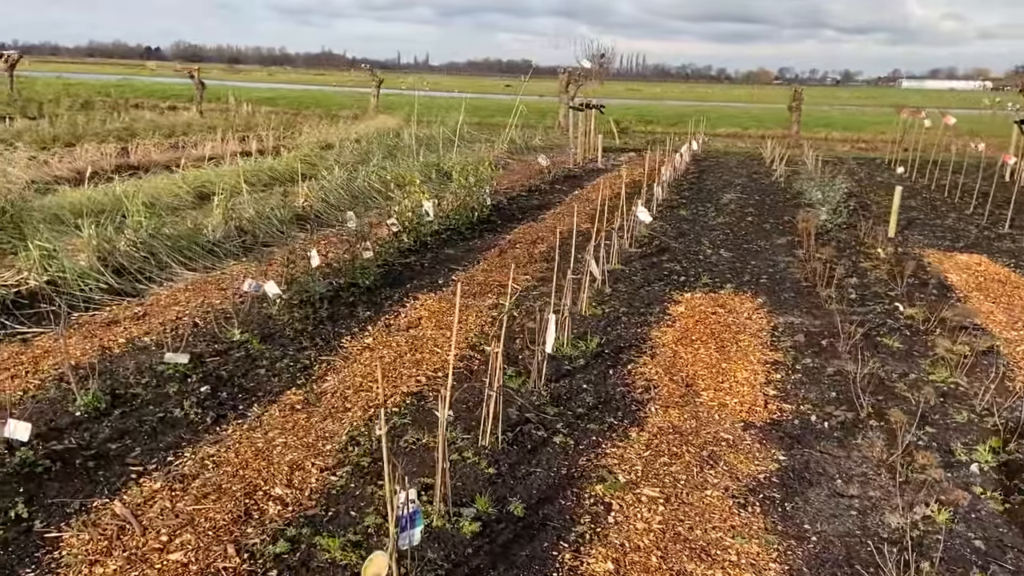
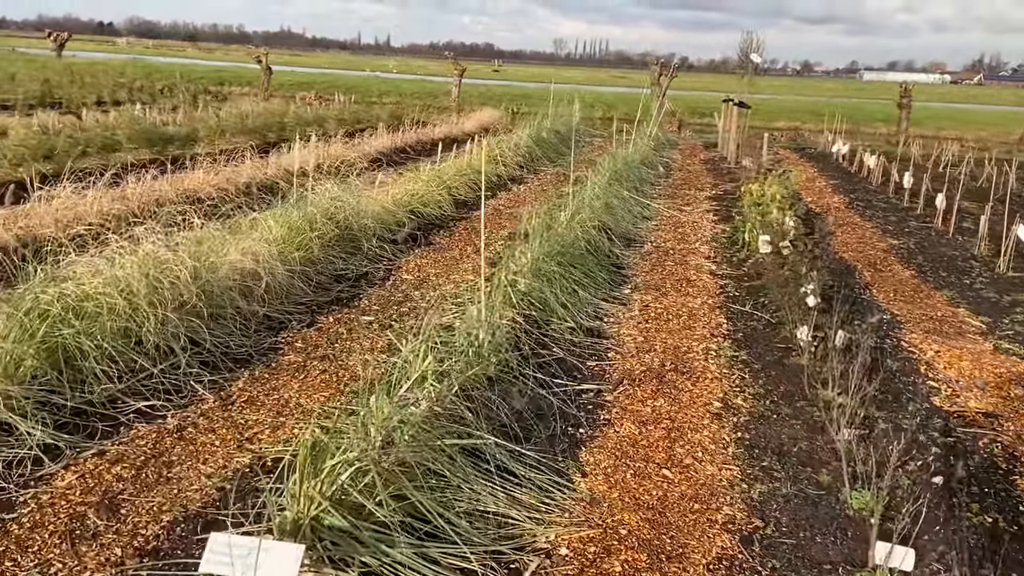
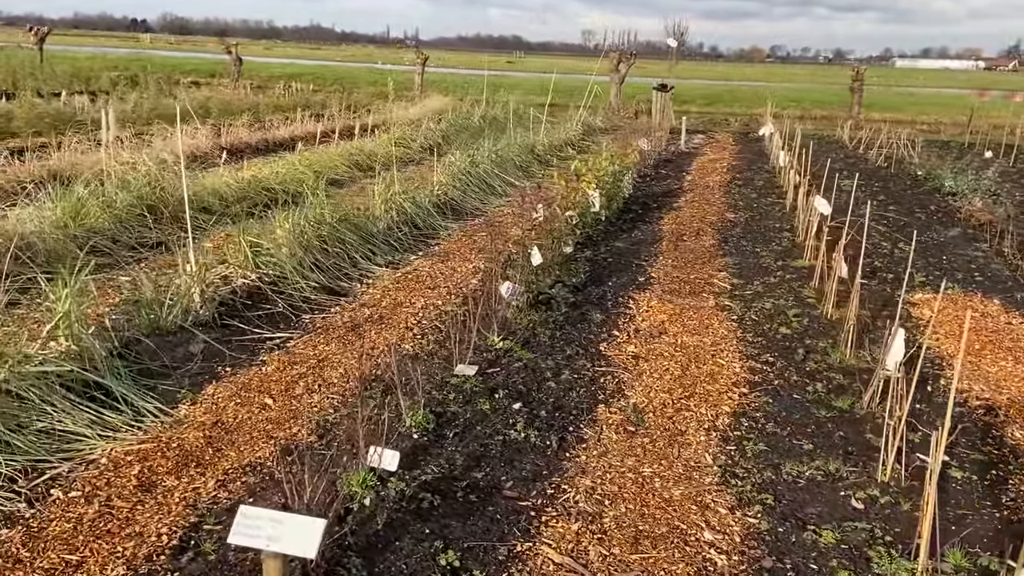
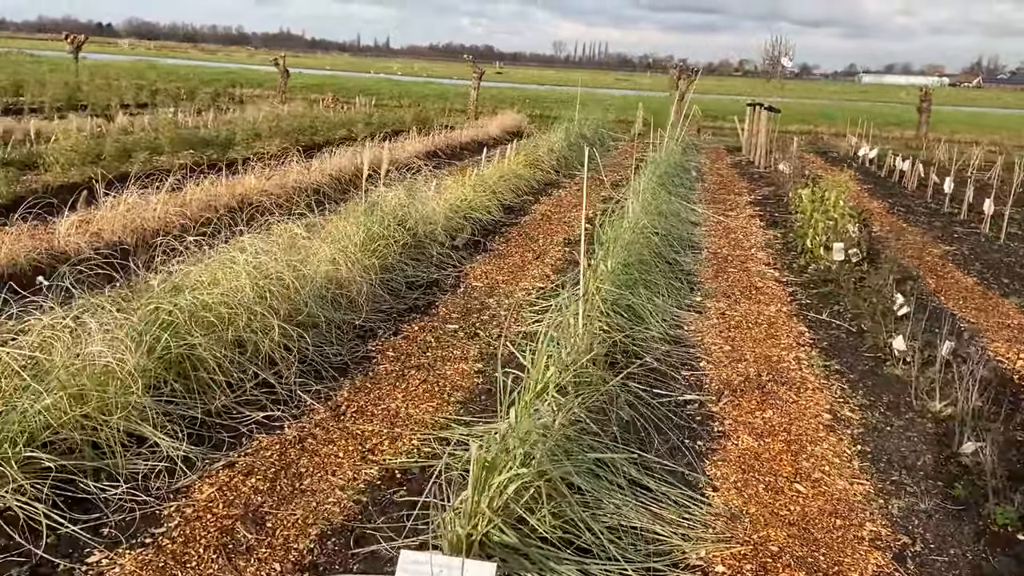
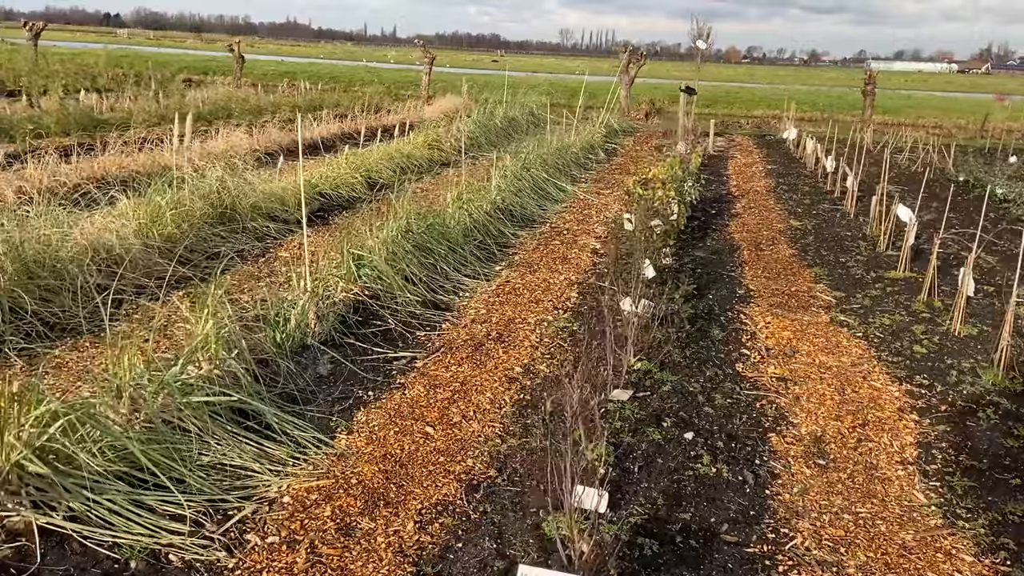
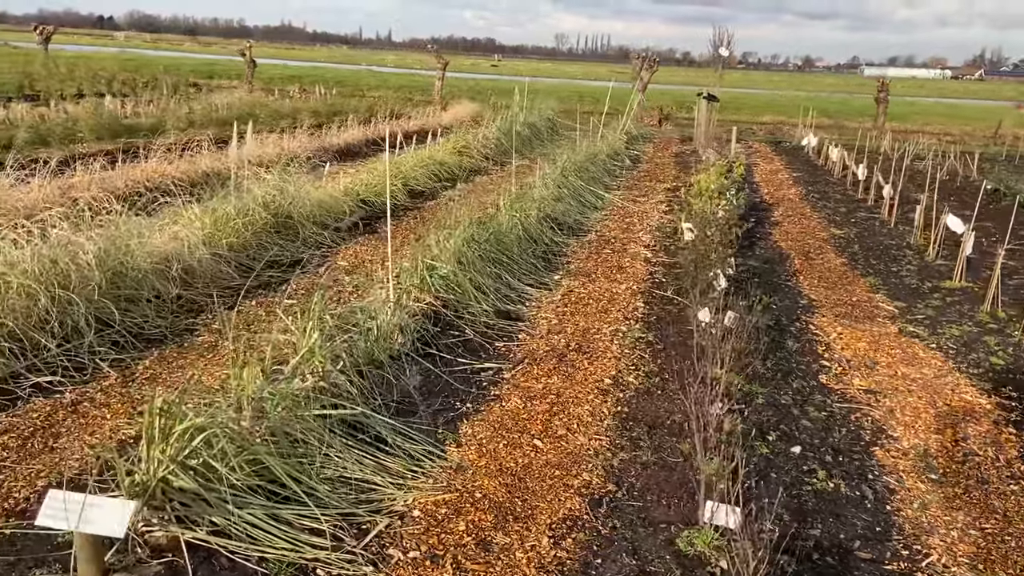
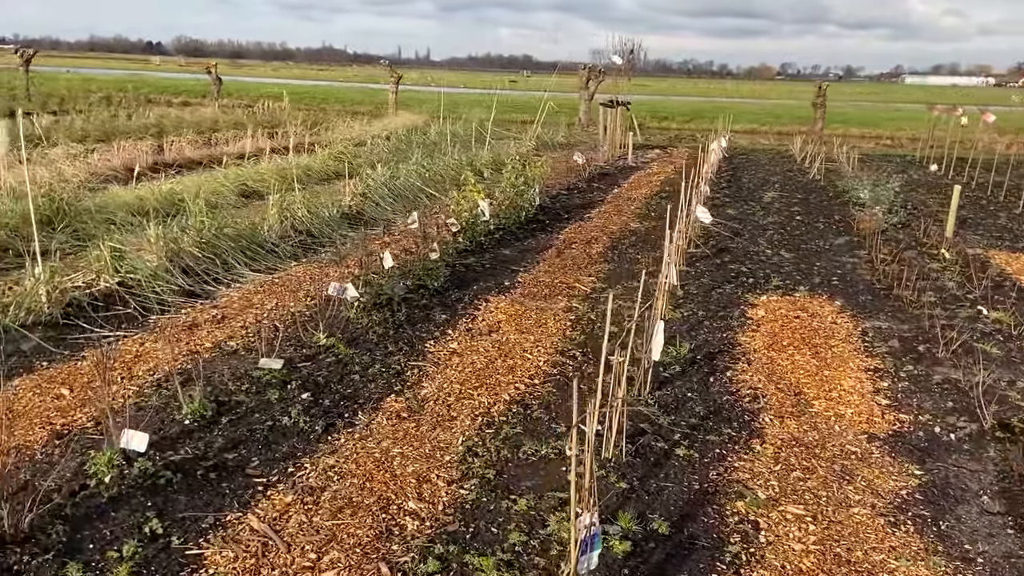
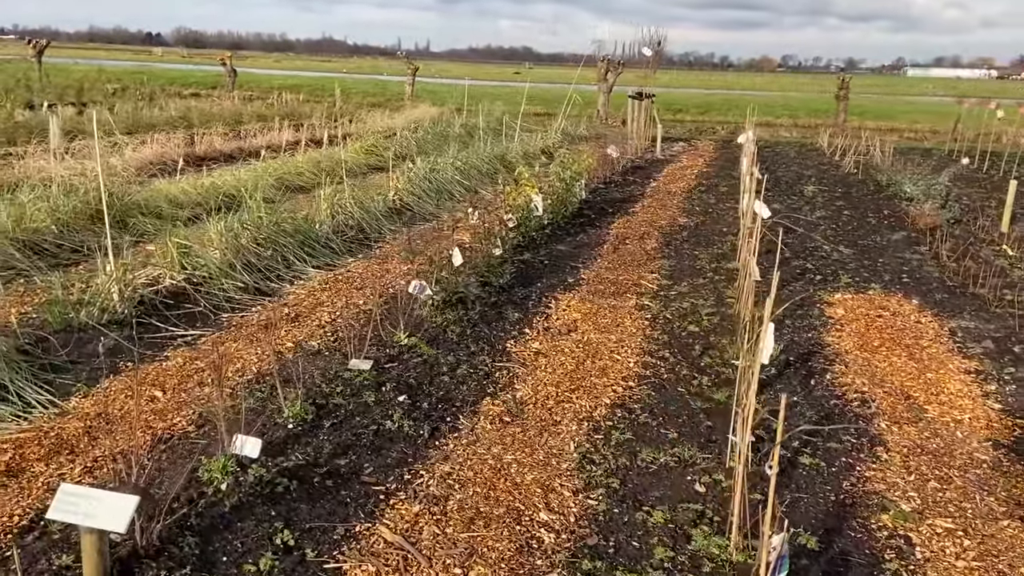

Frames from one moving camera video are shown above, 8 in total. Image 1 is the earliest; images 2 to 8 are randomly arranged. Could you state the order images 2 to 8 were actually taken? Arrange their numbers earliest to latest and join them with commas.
7, 8, 3, 5, 6, 2, 4
